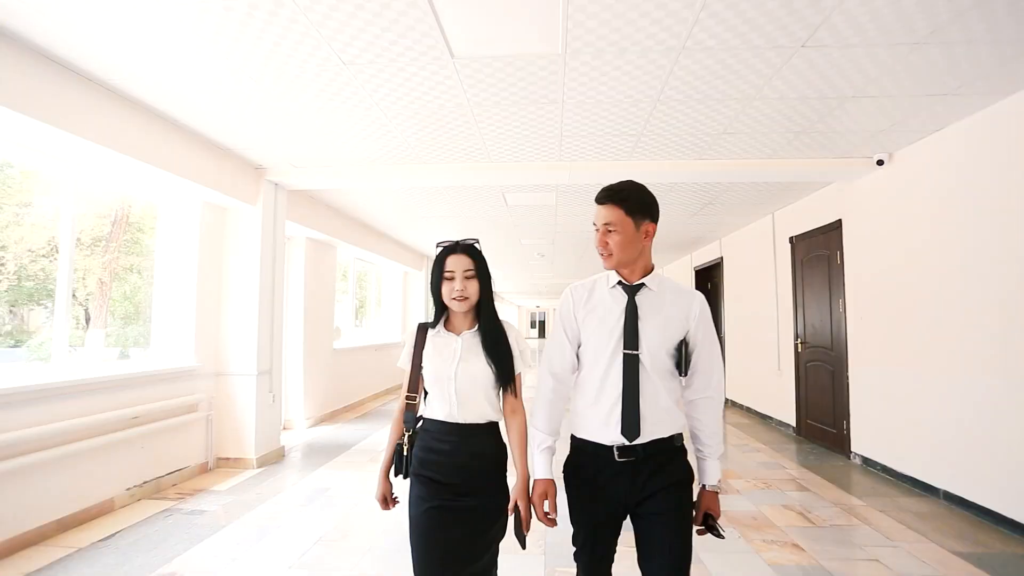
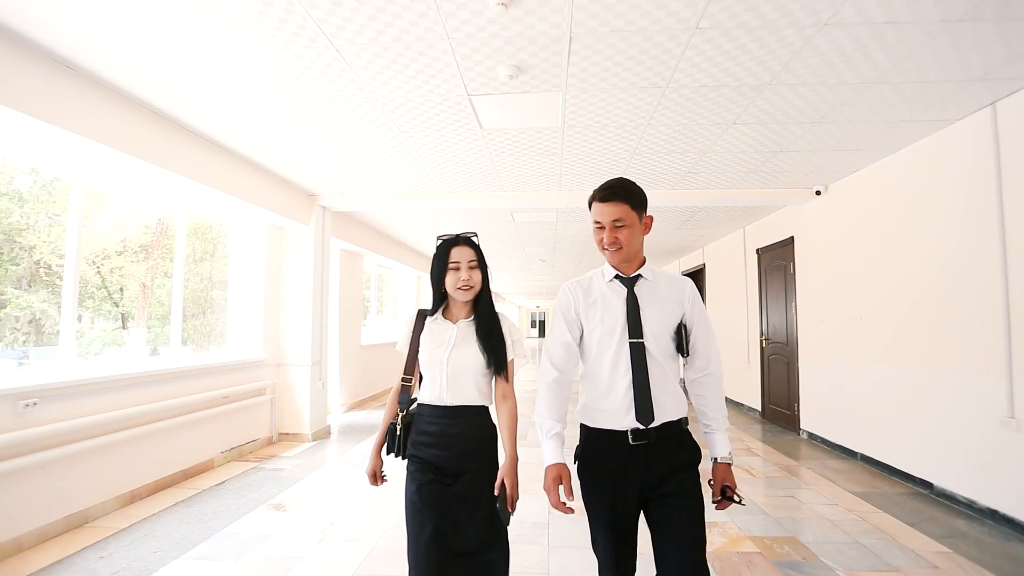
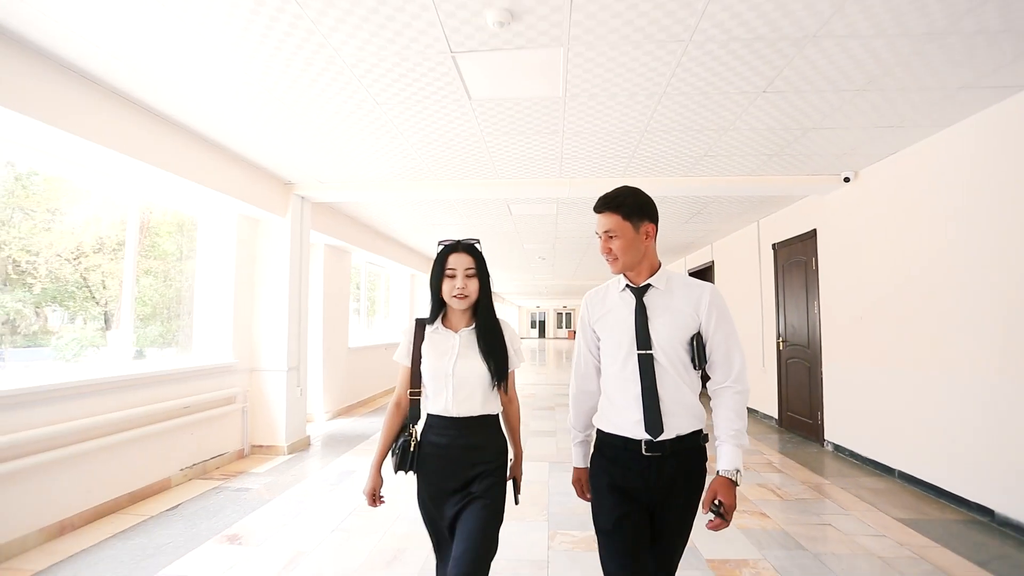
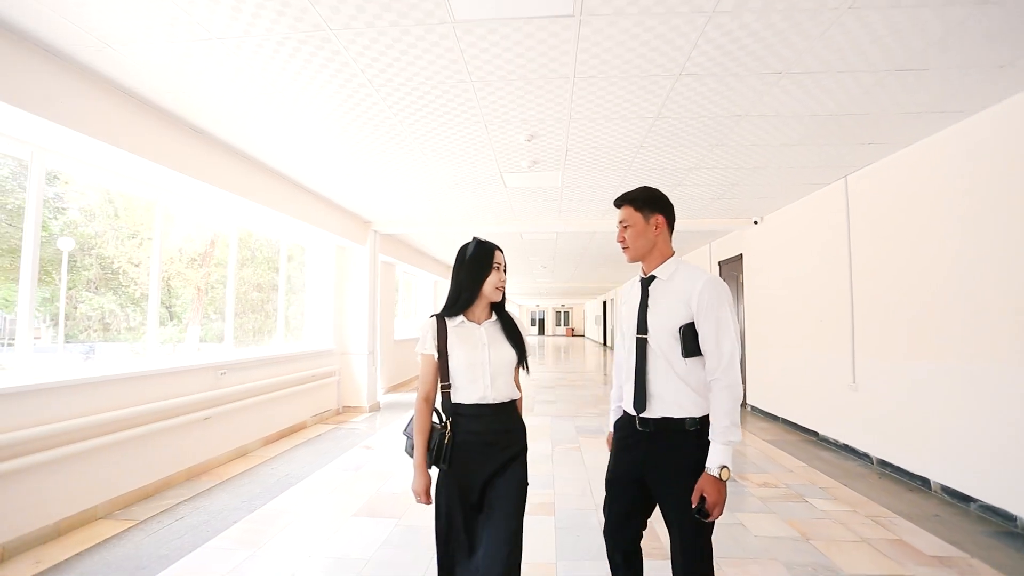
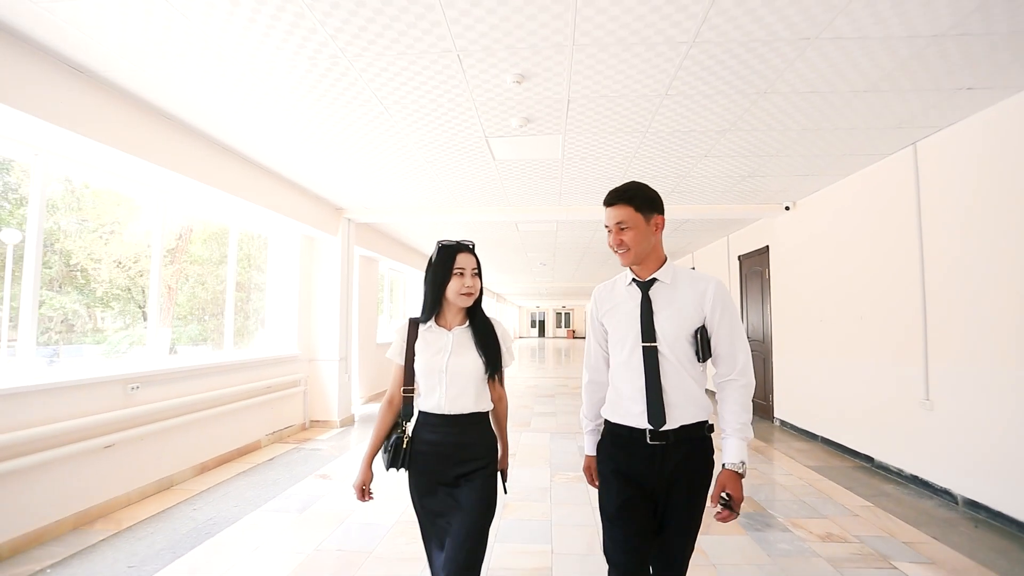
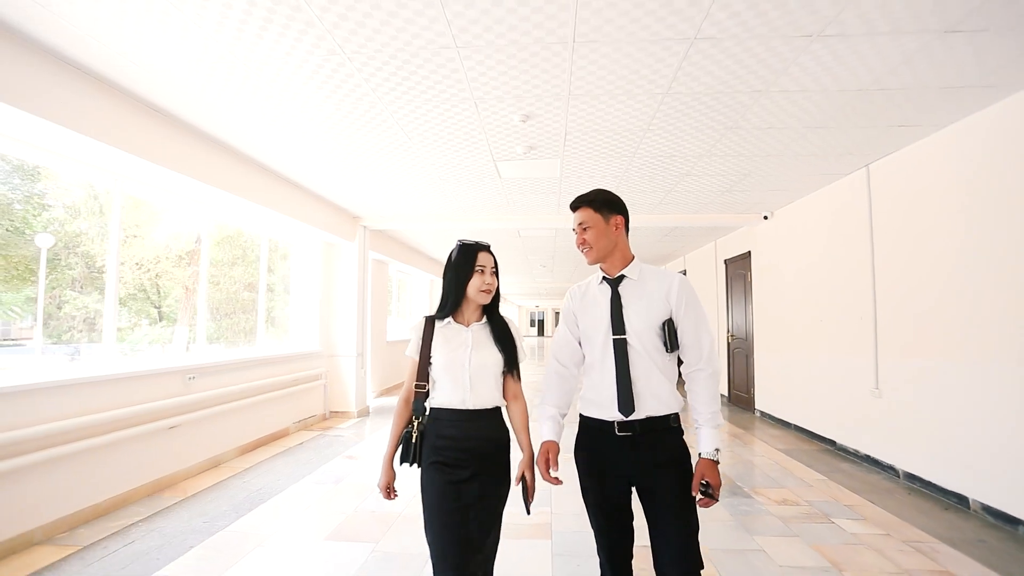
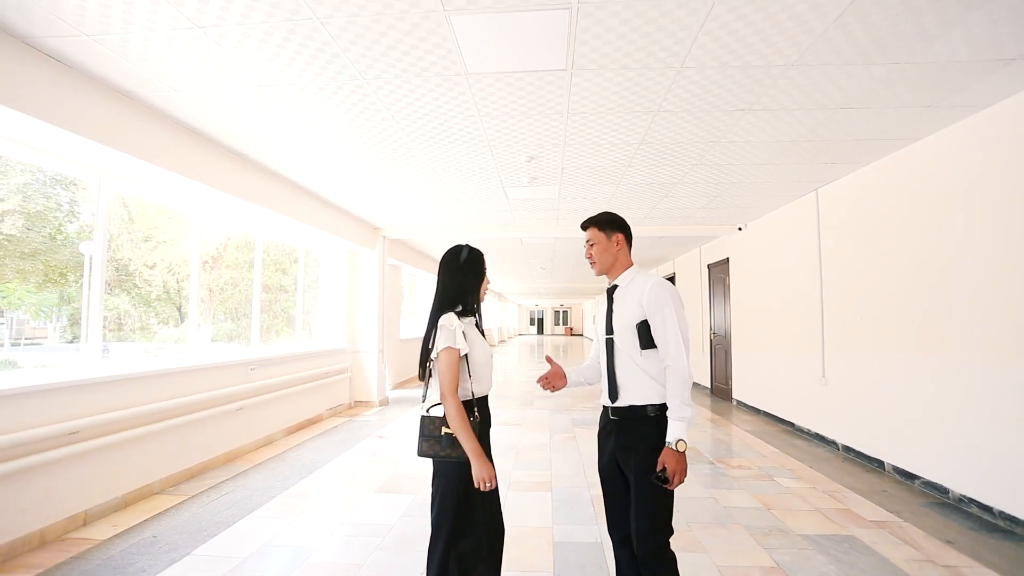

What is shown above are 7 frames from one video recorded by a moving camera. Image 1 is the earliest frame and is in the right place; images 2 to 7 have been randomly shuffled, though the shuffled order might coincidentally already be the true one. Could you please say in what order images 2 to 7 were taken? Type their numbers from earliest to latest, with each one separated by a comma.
3, 2, 5, 6, 4, 7
